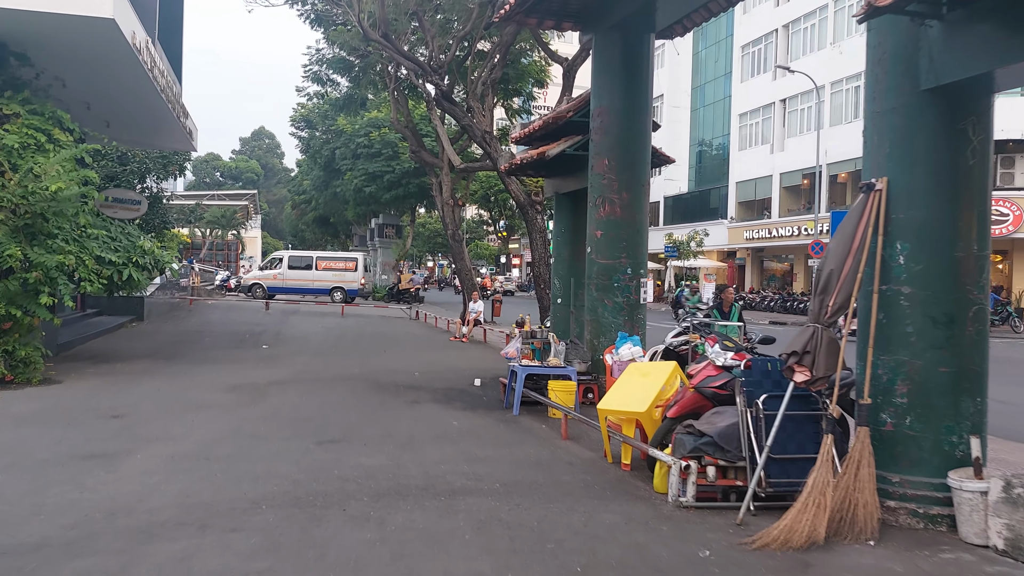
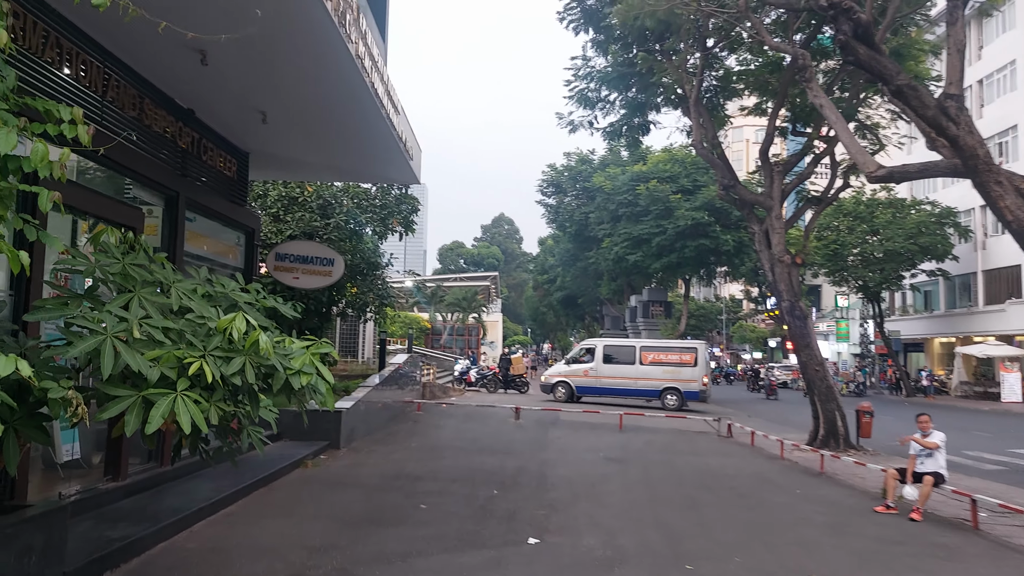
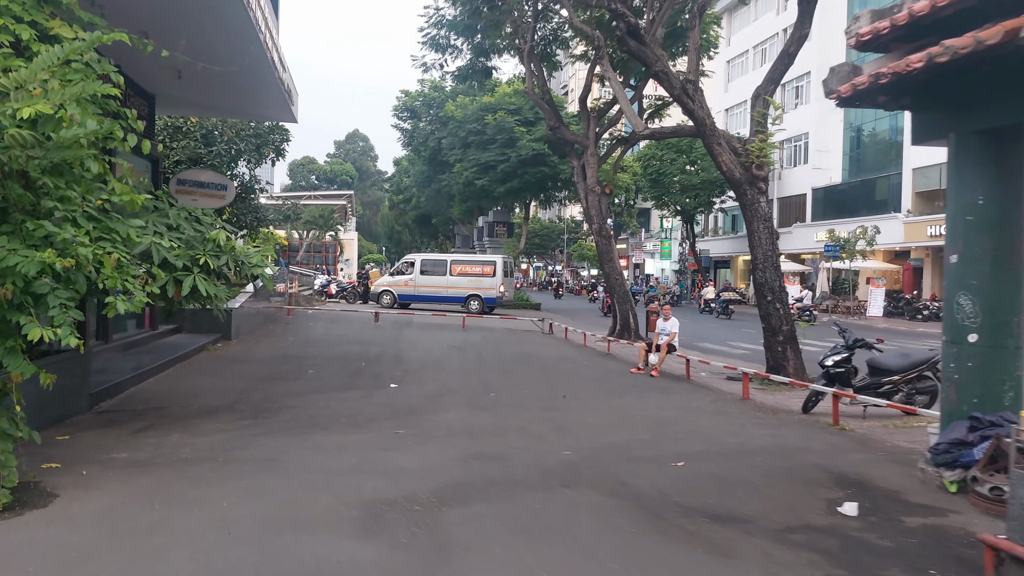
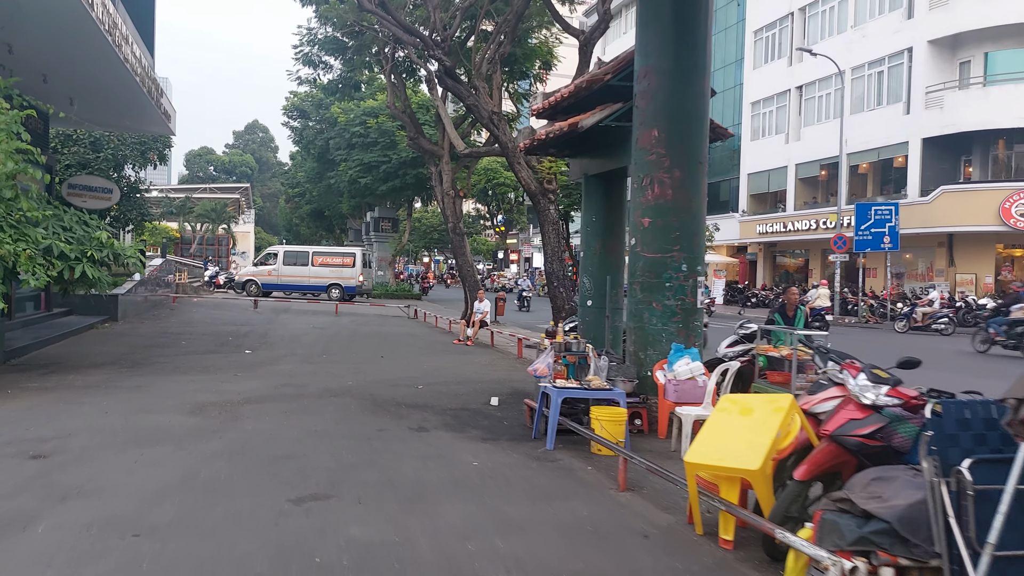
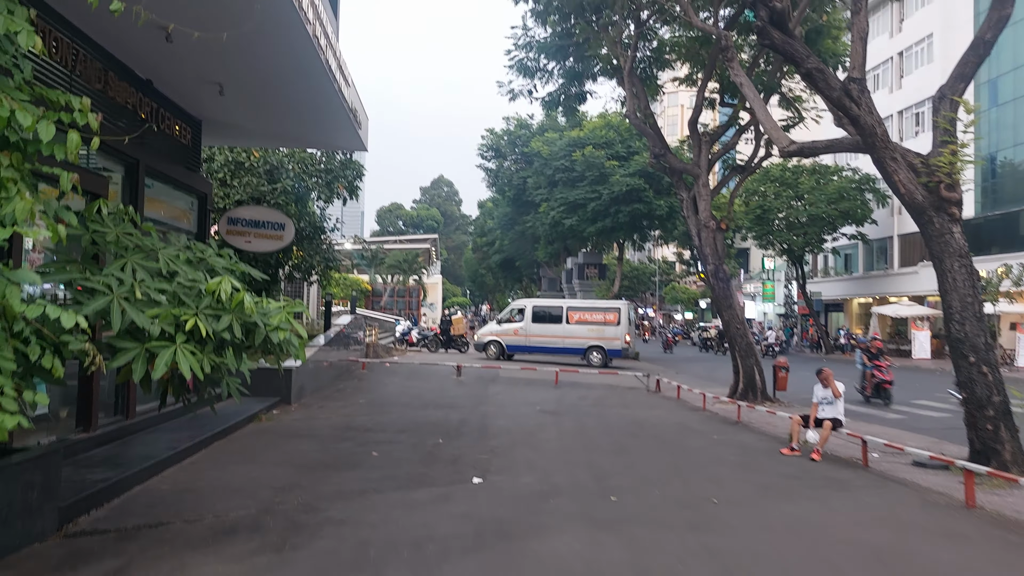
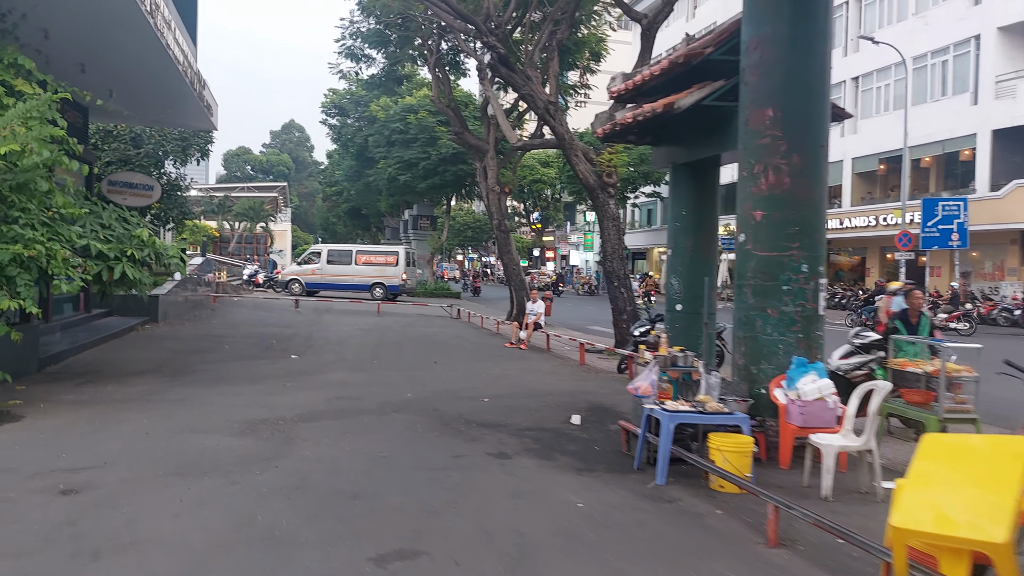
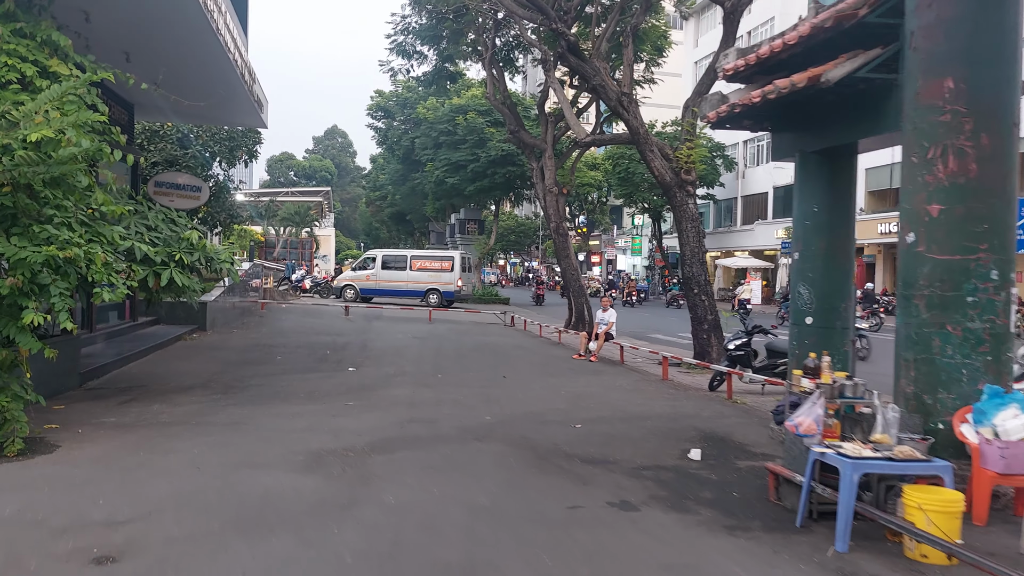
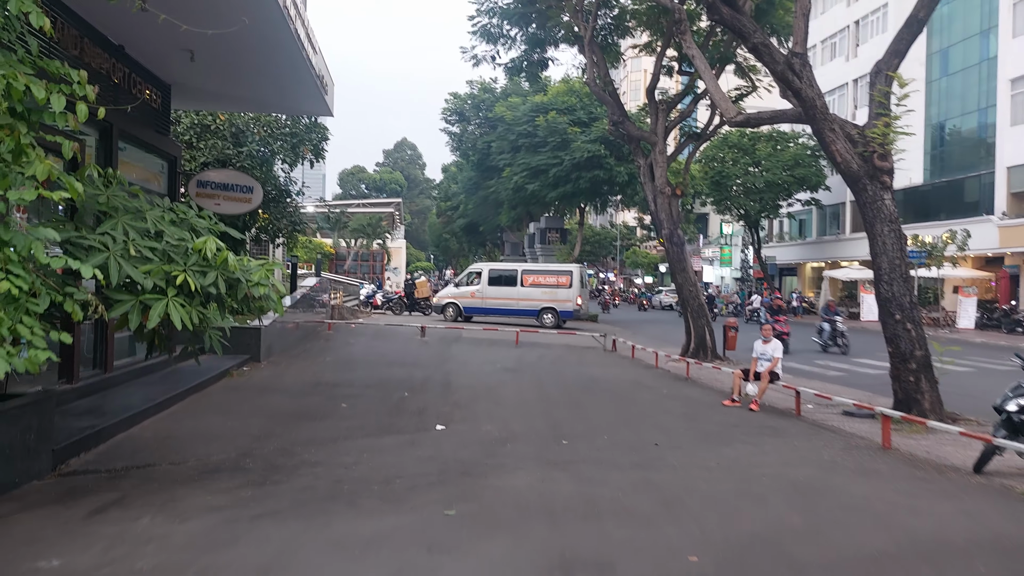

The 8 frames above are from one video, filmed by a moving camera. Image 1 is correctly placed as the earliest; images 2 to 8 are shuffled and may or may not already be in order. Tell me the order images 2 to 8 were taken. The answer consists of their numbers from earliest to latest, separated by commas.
4, 6, 7, 3, 8, 5, 2
